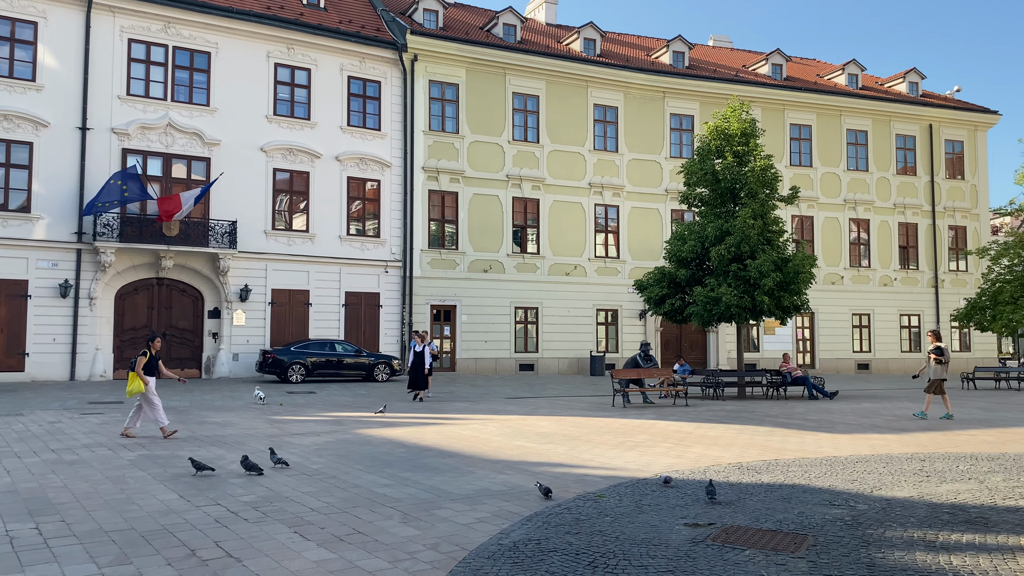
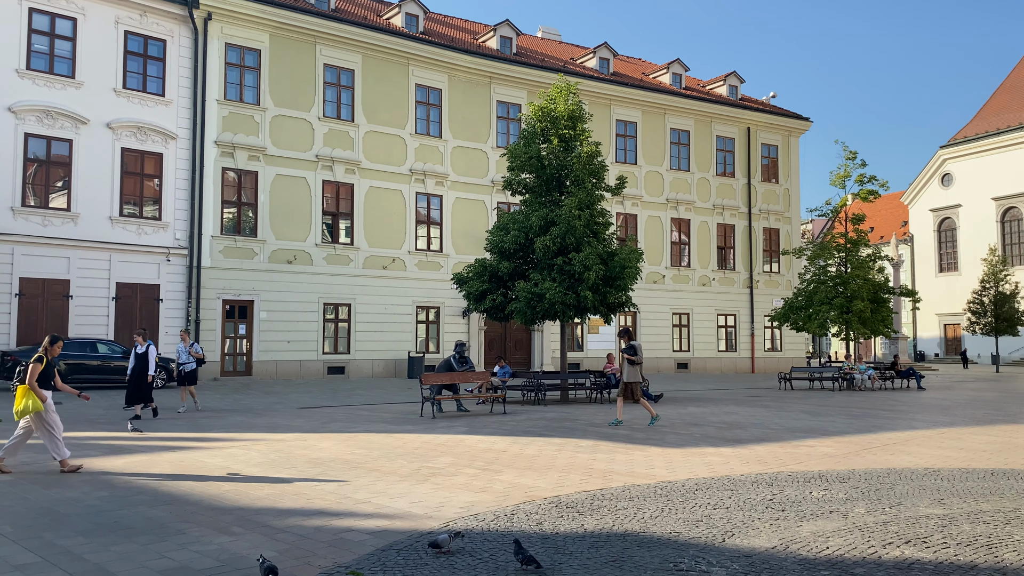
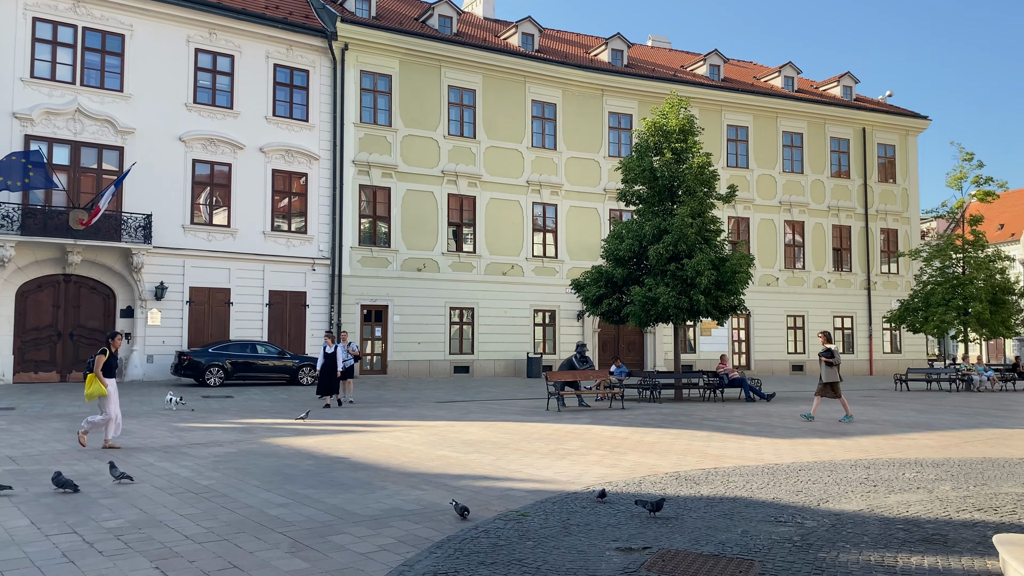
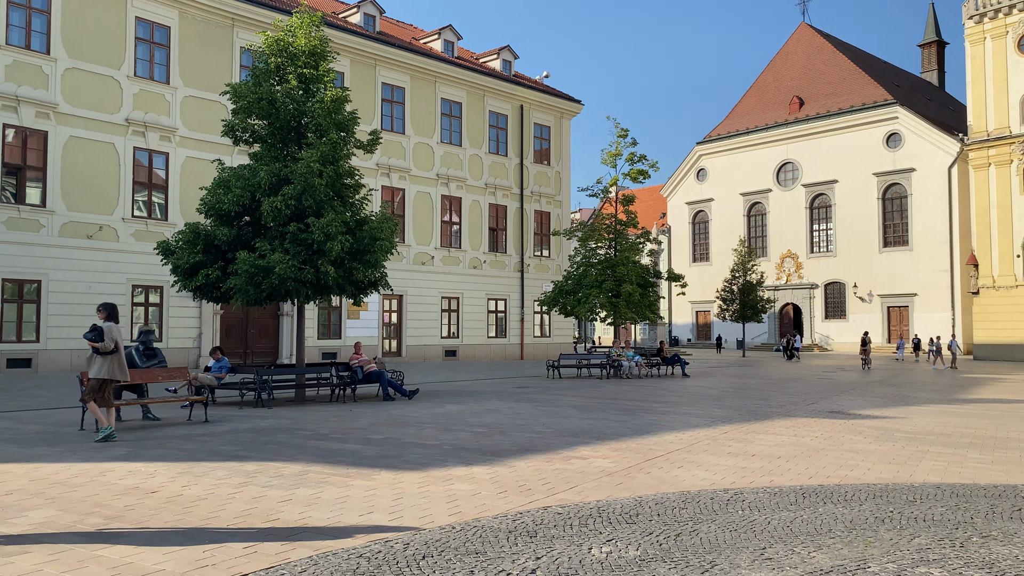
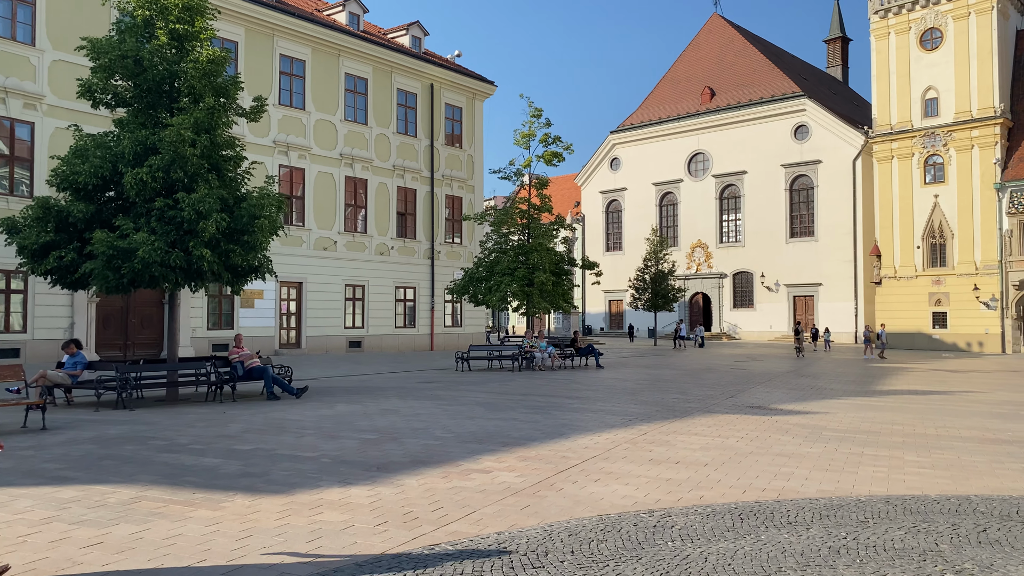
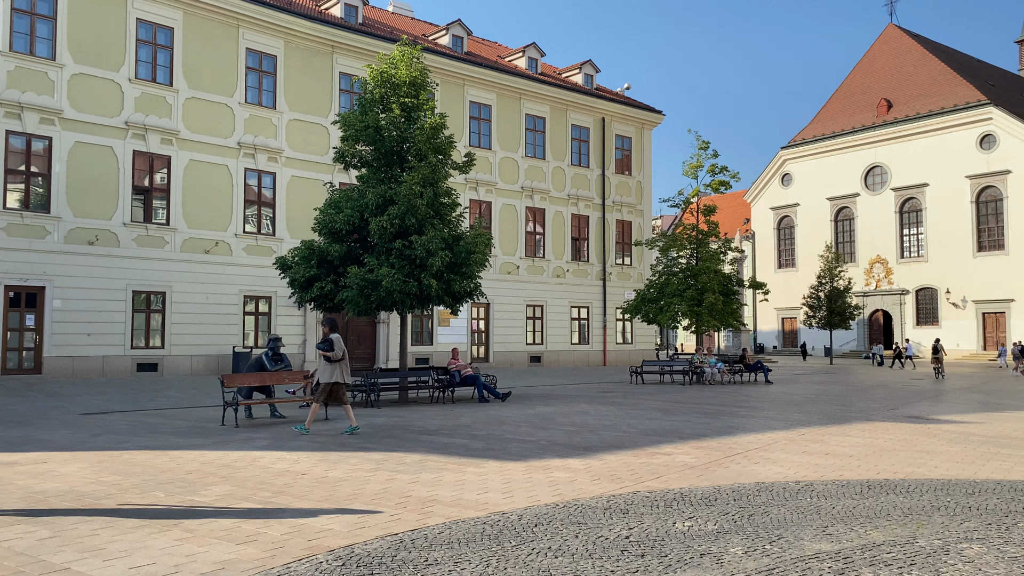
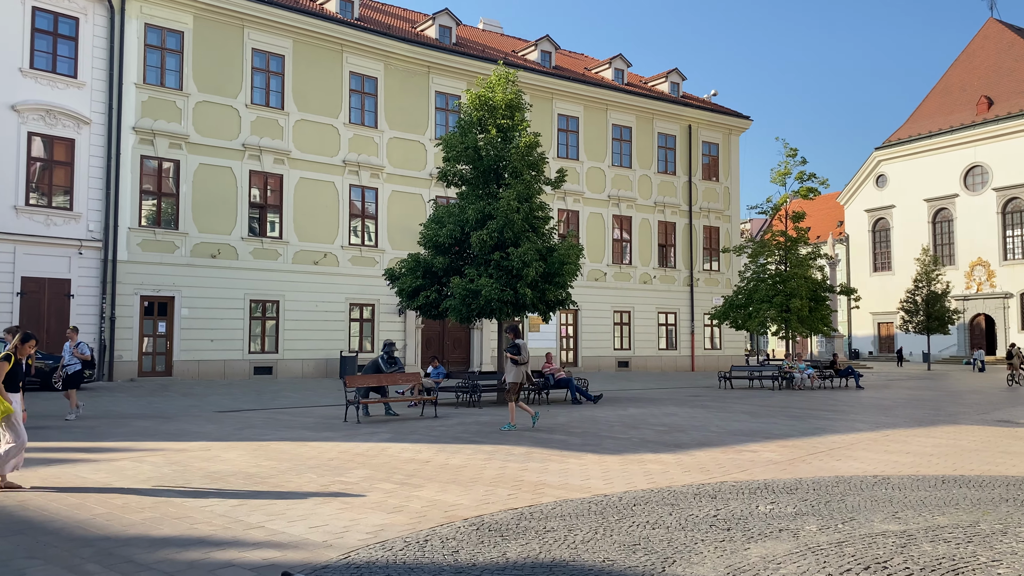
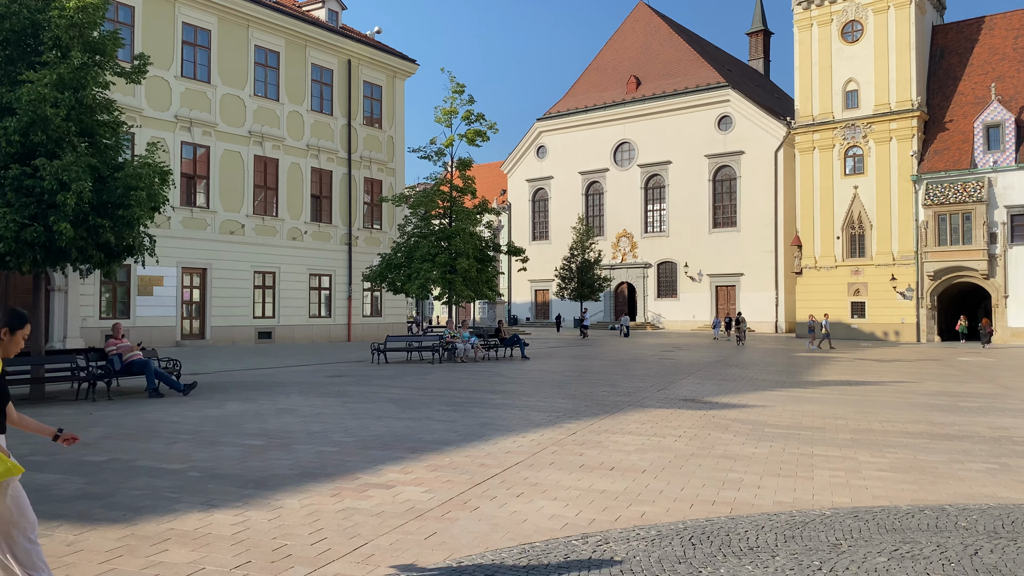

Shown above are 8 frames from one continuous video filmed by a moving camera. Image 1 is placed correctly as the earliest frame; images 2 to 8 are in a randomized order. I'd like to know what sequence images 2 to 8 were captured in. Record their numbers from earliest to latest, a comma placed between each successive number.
3, 2, 7, 6, 4, 5, 8
